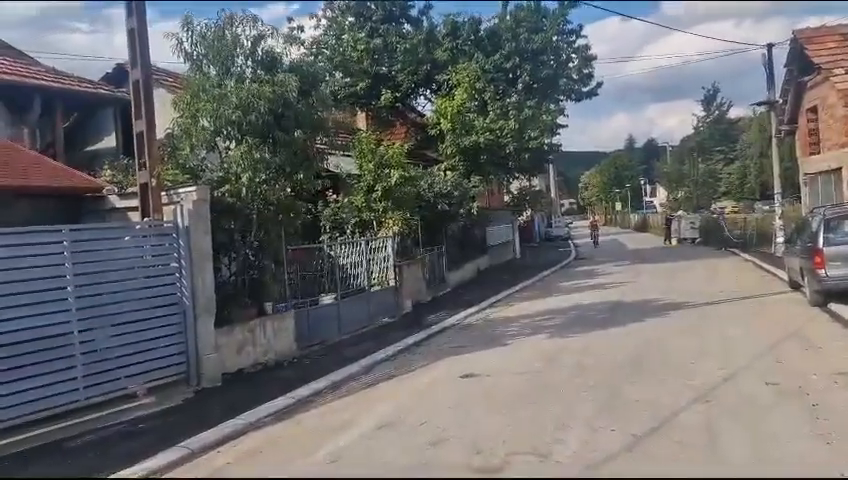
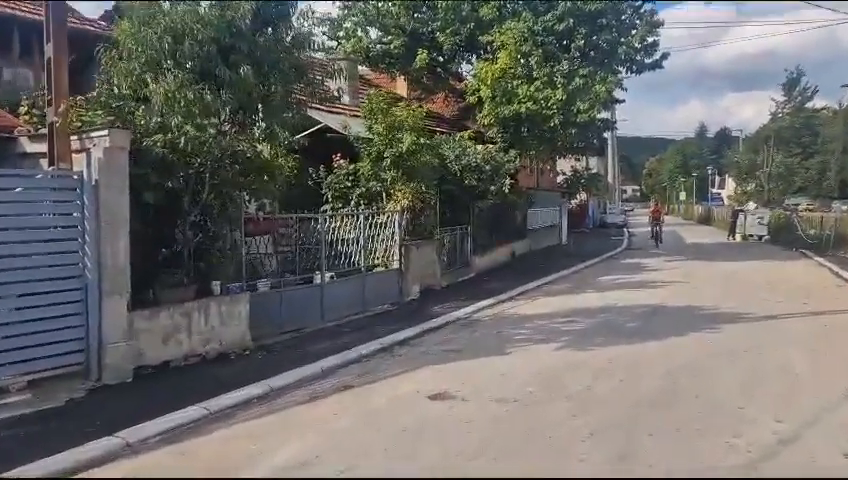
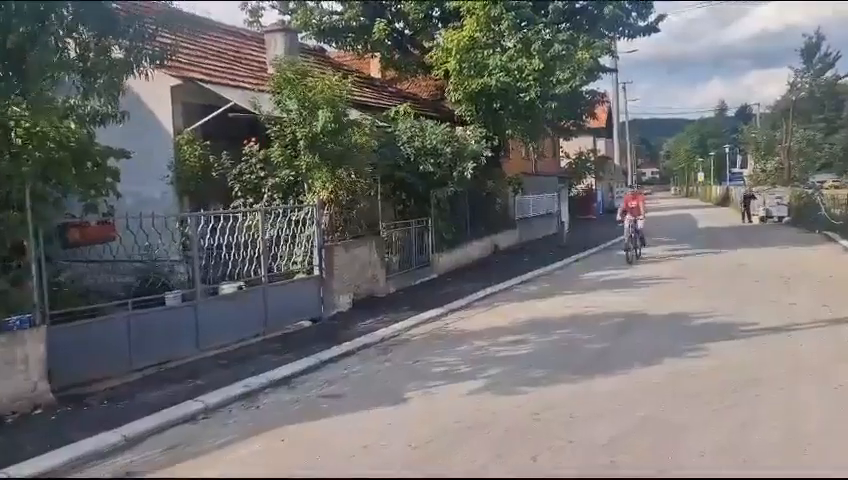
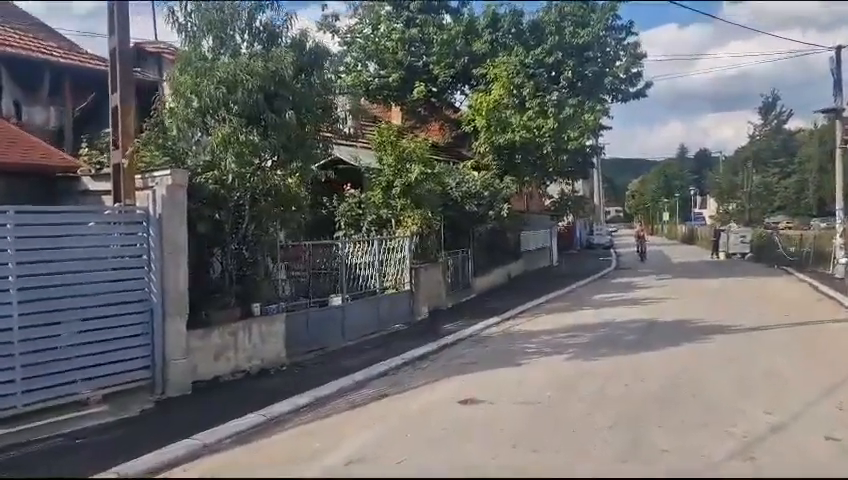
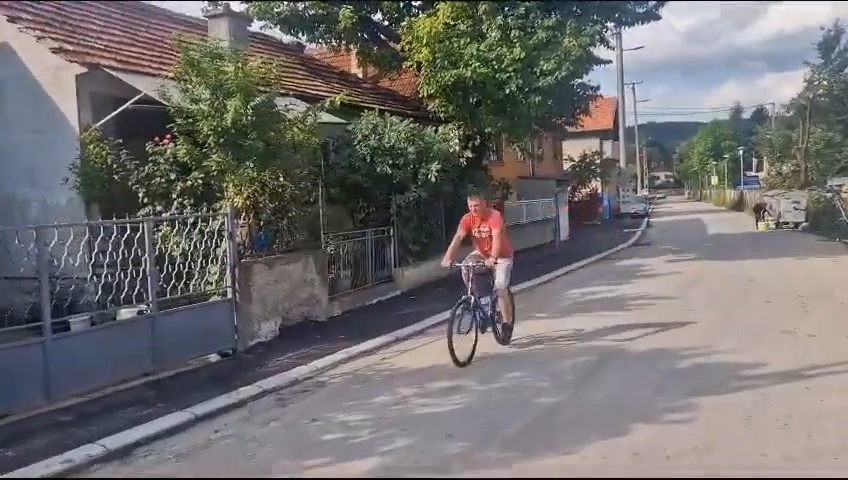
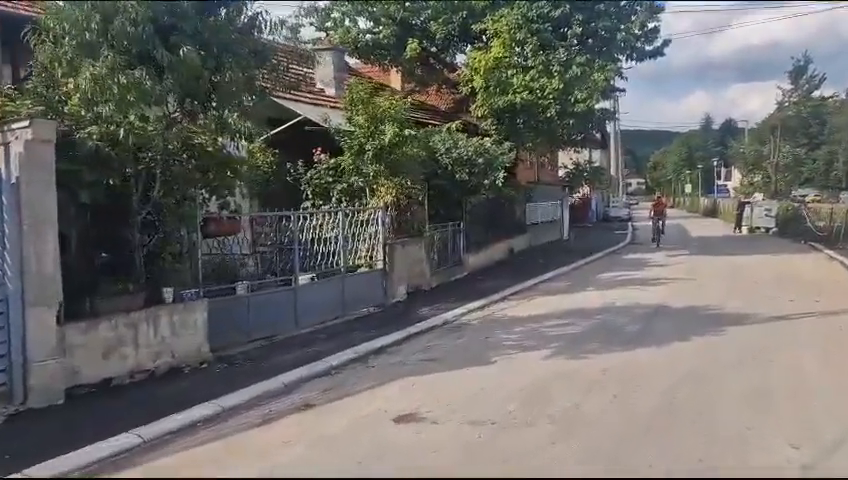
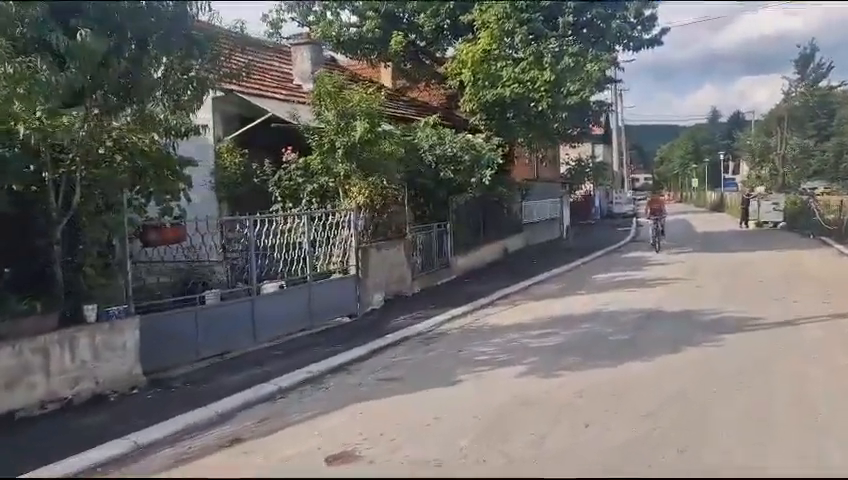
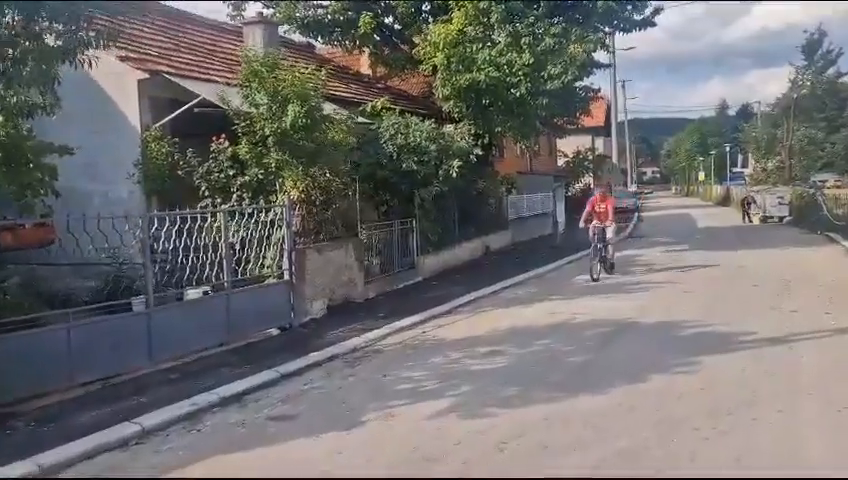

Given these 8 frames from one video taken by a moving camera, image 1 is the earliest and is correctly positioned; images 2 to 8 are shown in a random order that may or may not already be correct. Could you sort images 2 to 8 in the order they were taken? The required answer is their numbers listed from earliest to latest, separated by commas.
4, 2, 6, 7, 3, 8, 5
